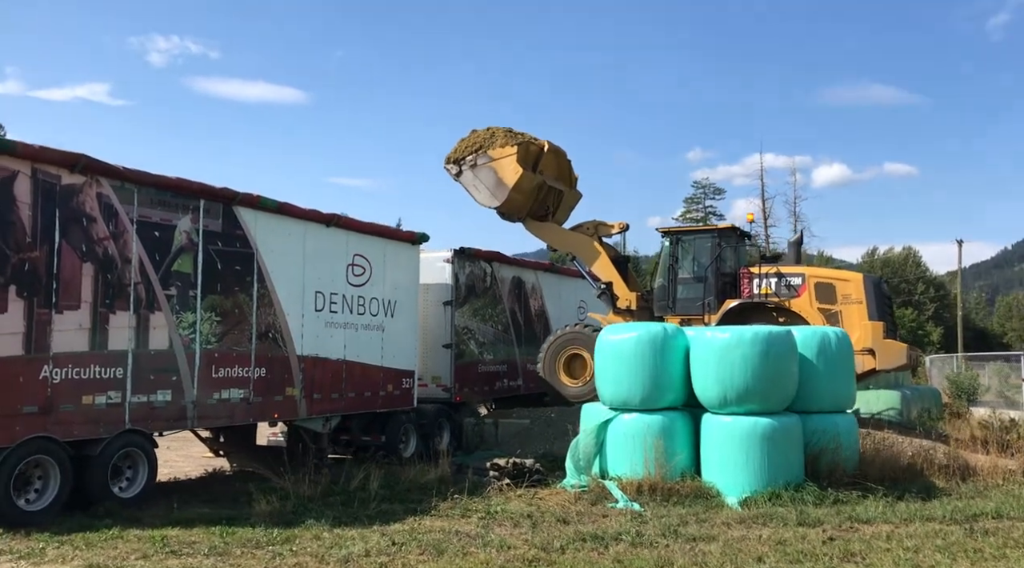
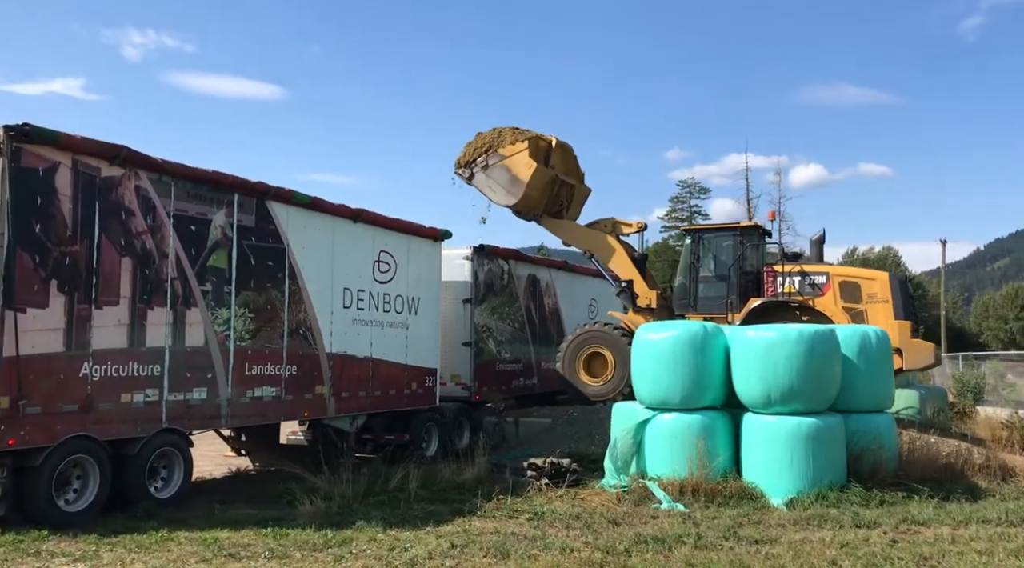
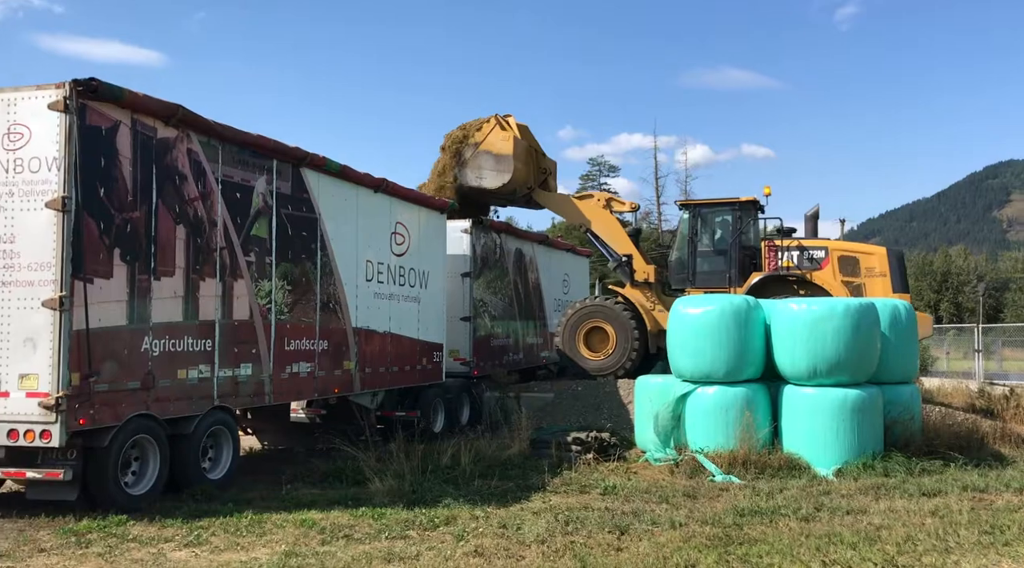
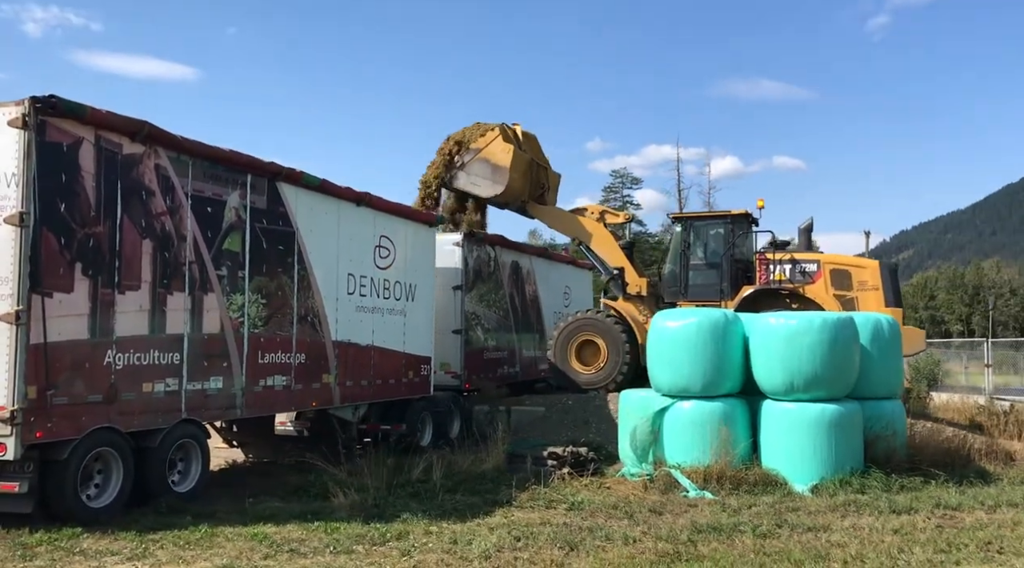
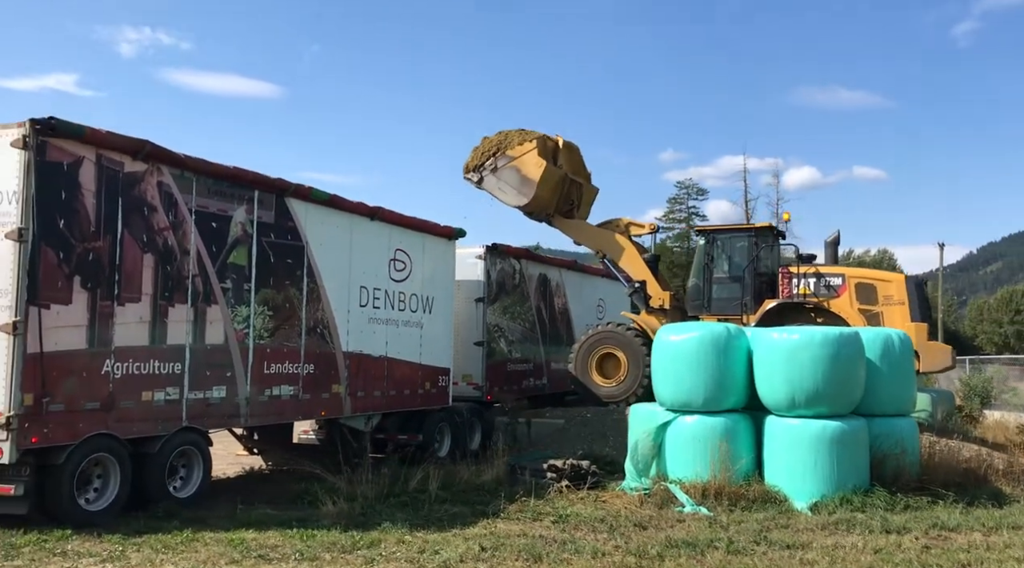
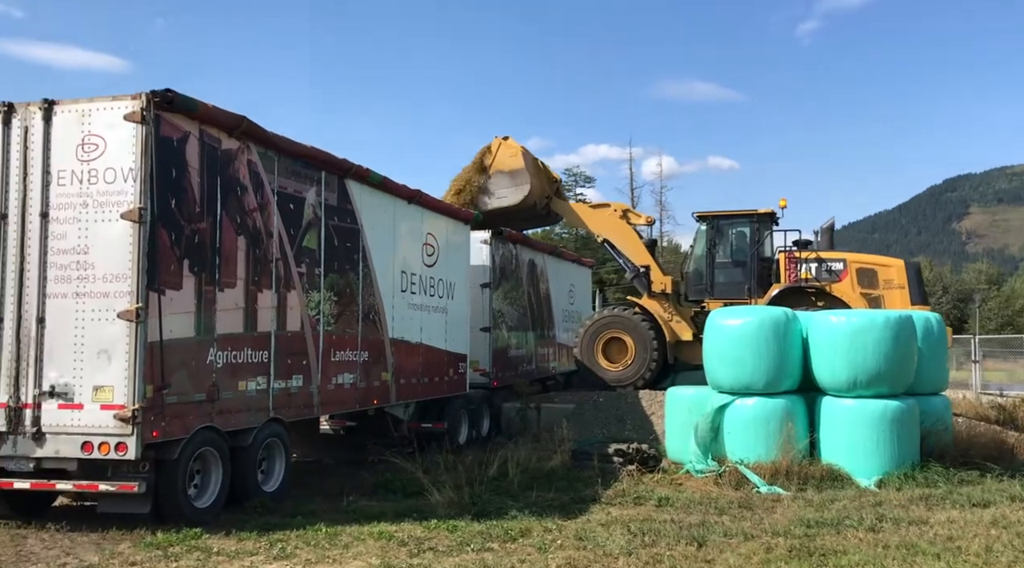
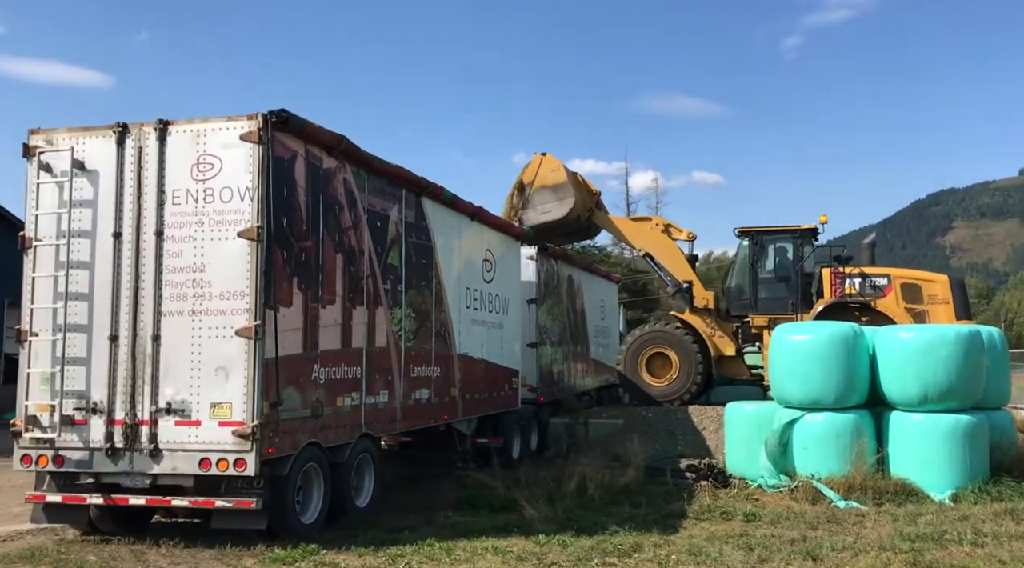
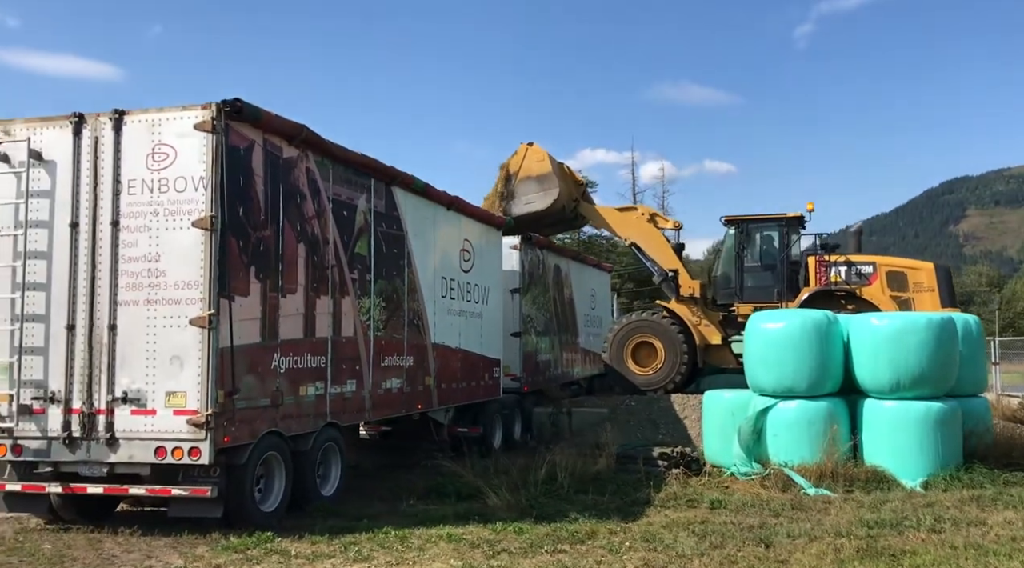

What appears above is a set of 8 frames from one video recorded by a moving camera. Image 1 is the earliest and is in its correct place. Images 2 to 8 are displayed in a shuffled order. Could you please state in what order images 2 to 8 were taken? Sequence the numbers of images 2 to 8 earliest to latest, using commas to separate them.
2, 5, 4, 3, 6, 8, 7
